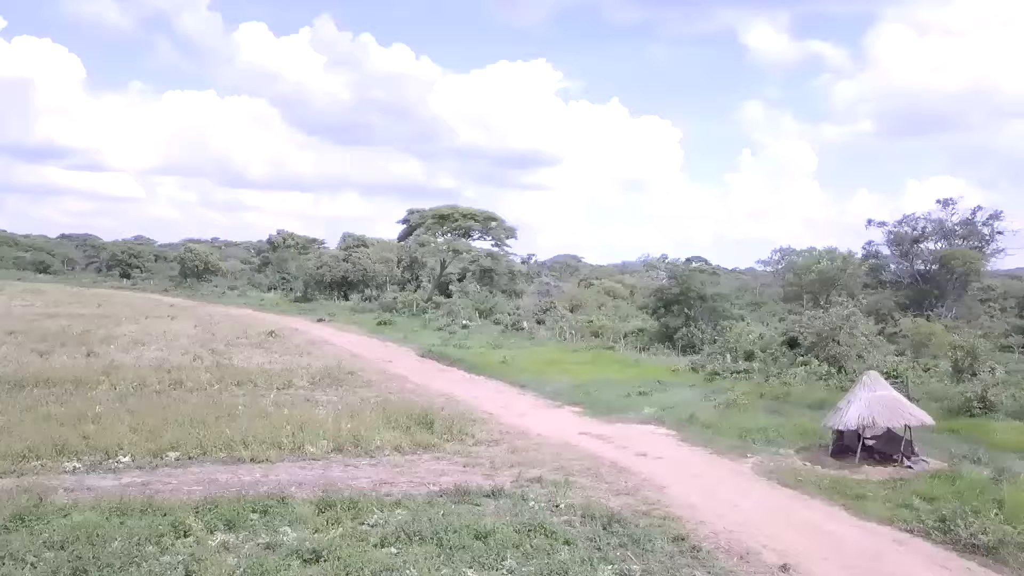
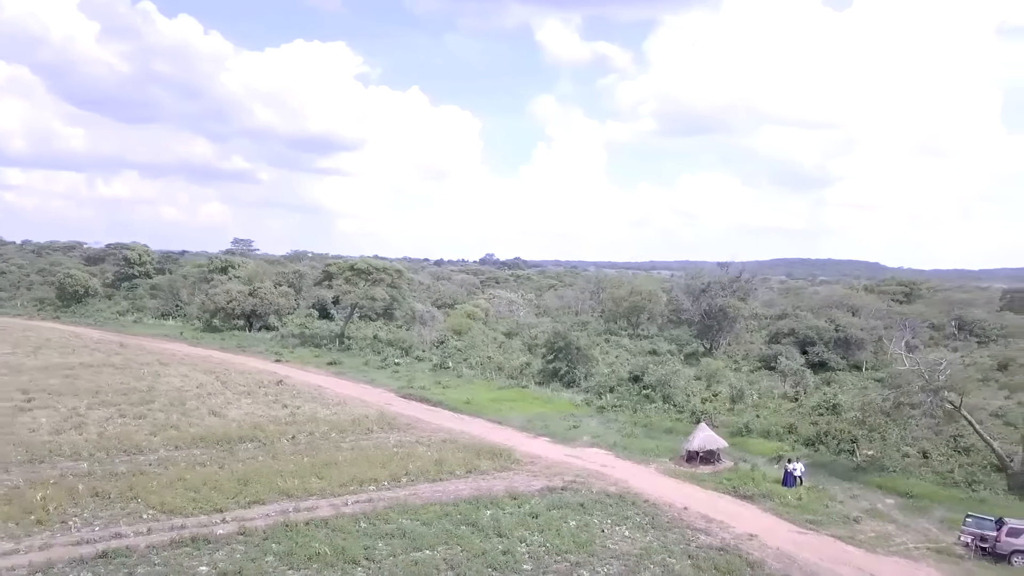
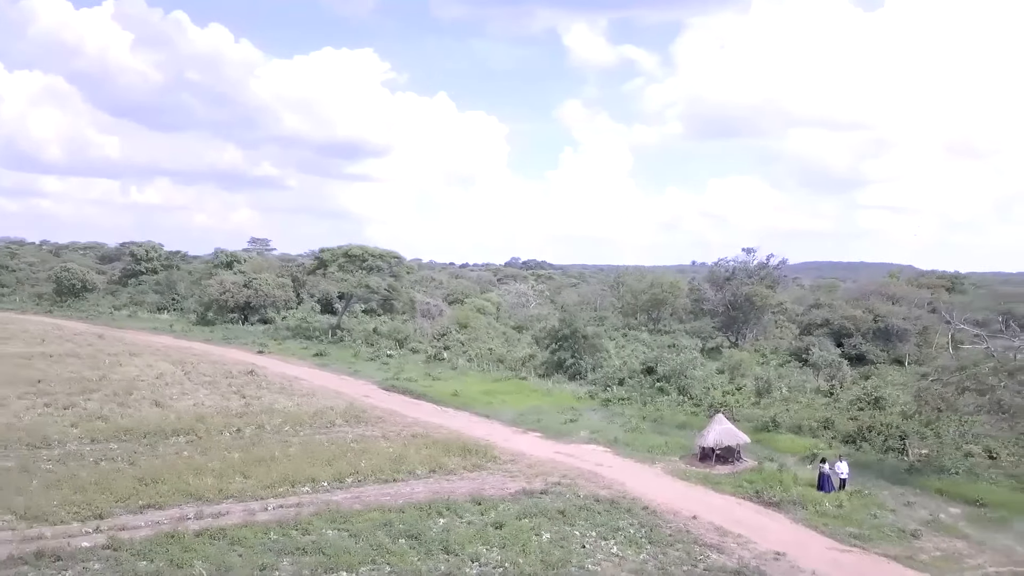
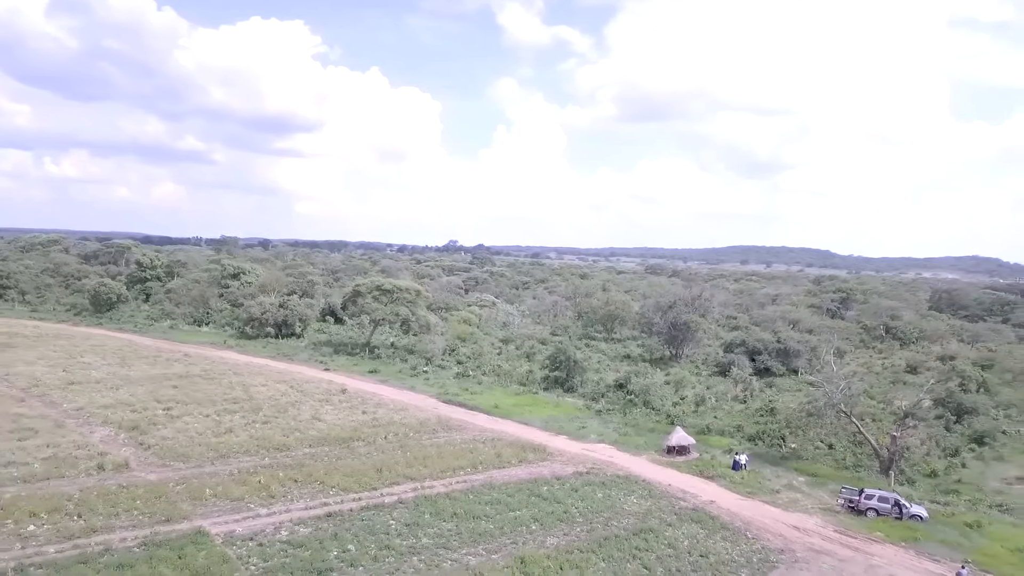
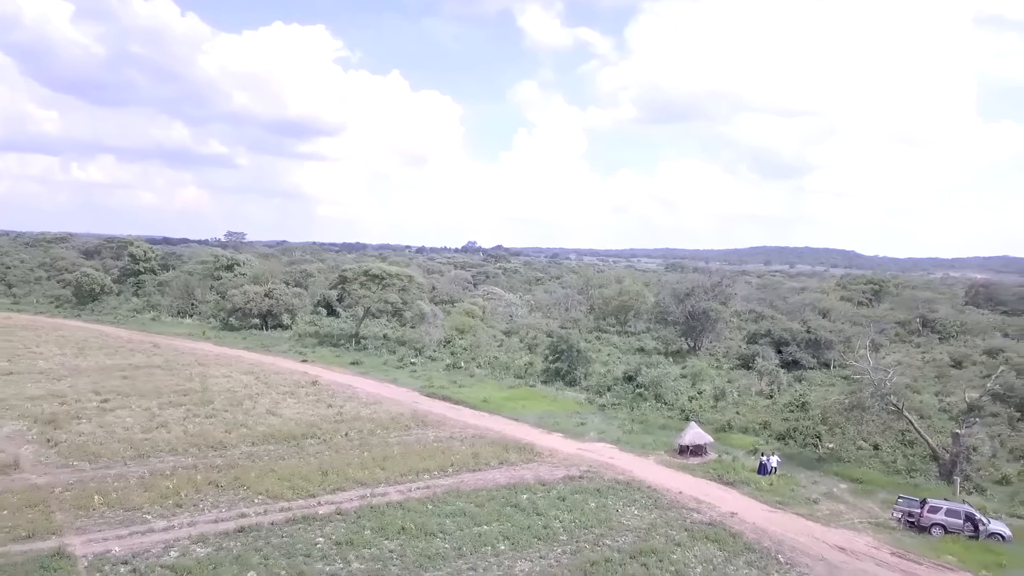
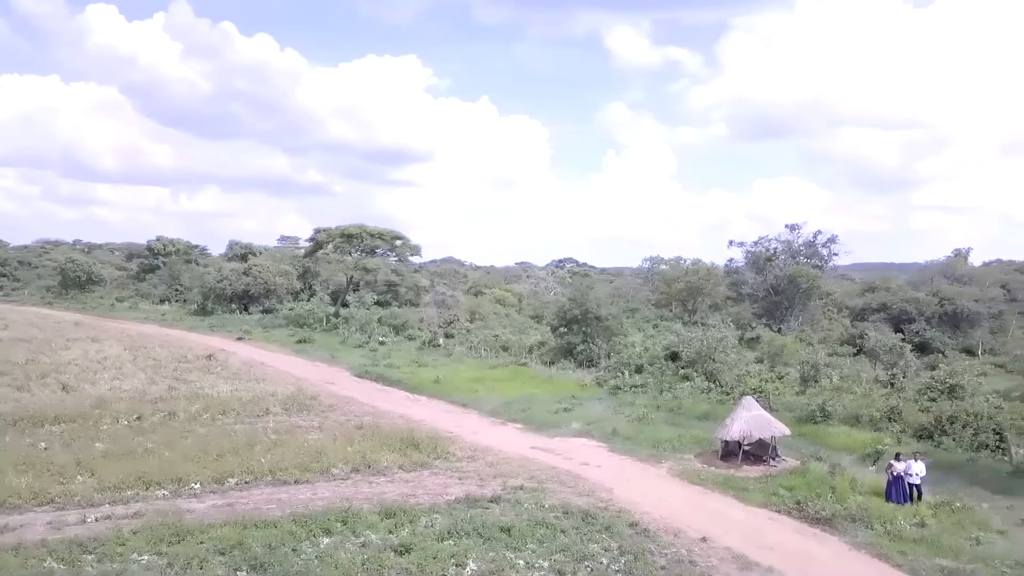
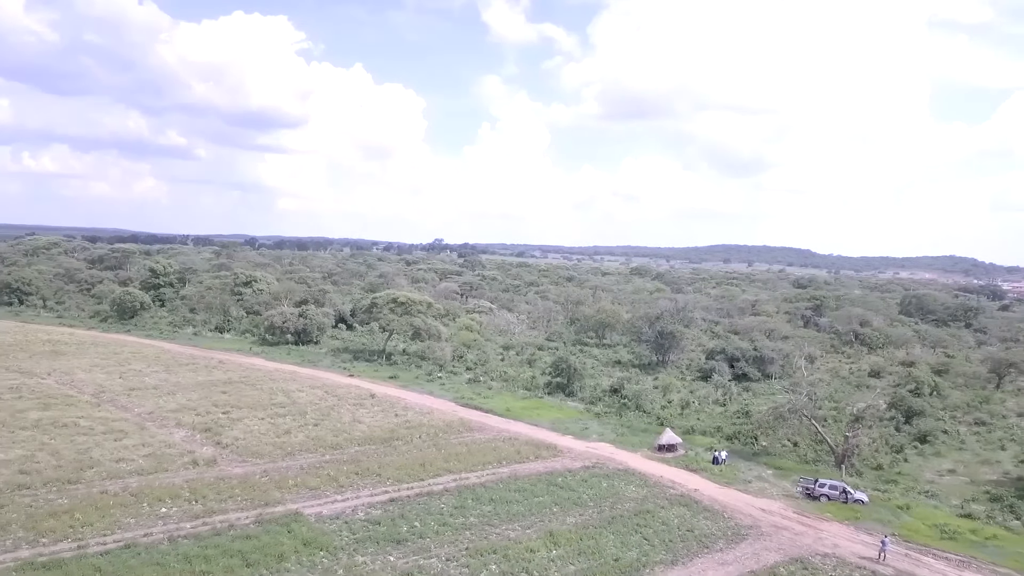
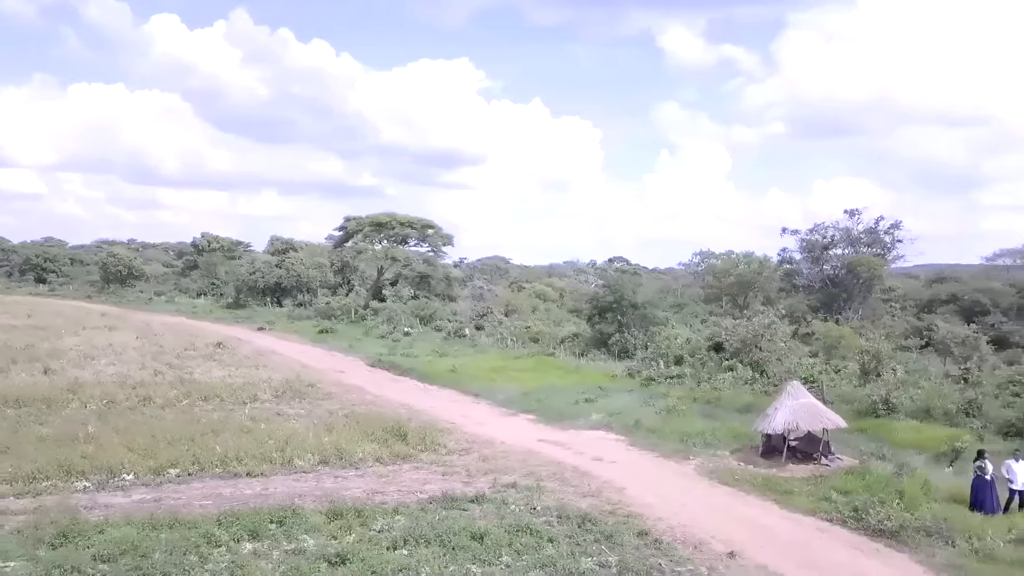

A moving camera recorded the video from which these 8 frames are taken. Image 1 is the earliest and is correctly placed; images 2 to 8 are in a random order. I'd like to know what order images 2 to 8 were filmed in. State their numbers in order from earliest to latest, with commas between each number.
8, 6, 3, 2, 5, 4, 7
